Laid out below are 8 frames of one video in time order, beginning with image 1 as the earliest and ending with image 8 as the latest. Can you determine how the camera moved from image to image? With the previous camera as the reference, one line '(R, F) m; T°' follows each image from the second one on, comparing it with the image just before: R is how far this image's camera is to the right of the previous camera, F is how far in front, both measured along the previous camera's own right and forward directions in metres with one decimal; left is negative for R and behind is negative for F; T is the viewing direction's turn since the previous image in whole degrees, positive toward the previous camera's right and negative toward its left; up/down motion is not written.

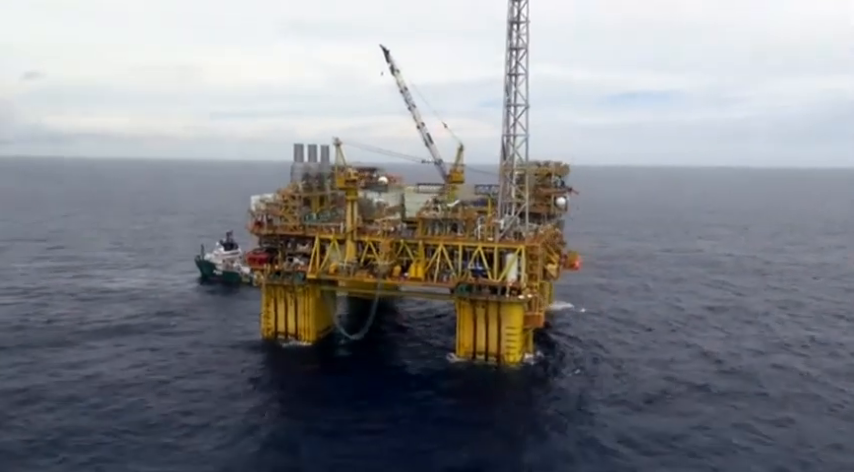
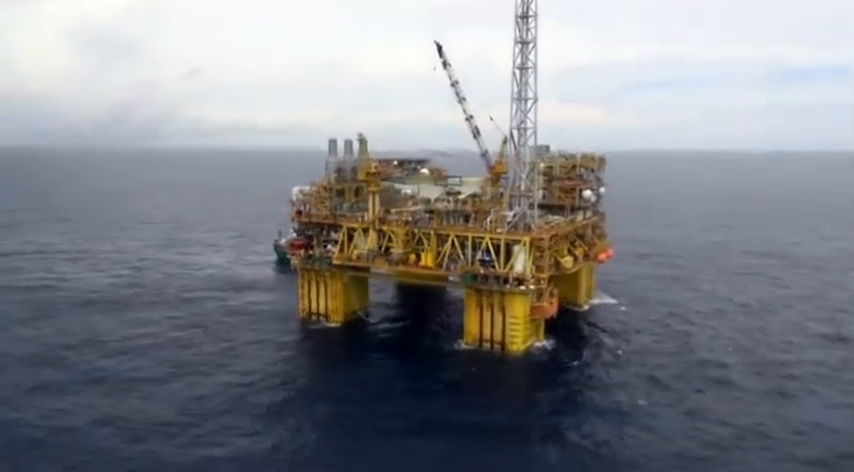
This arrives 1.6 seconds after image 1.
(+8.4, -1.4) m; -11°
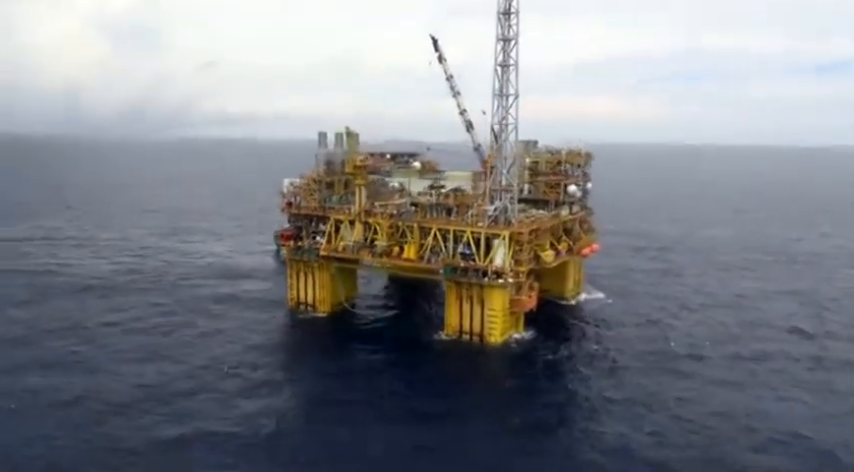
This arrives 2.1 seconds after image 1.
(+2.6, -0.9) m; -2°
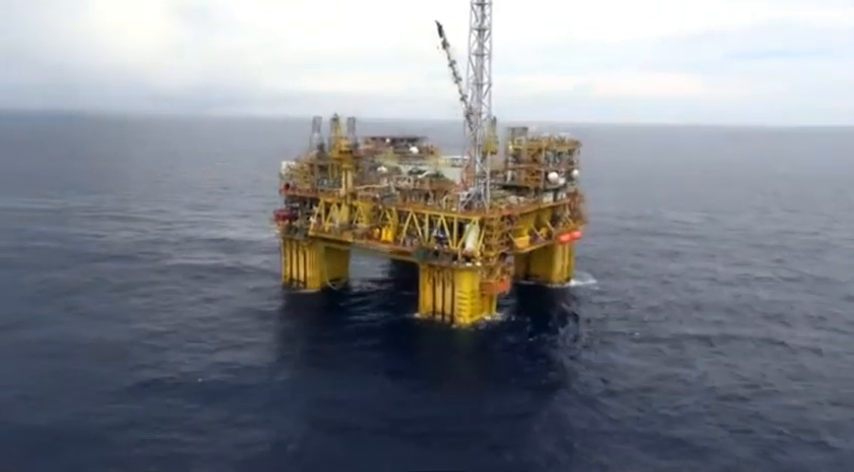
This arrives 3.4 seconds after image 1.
(+6.1, -1.7) m; -5°
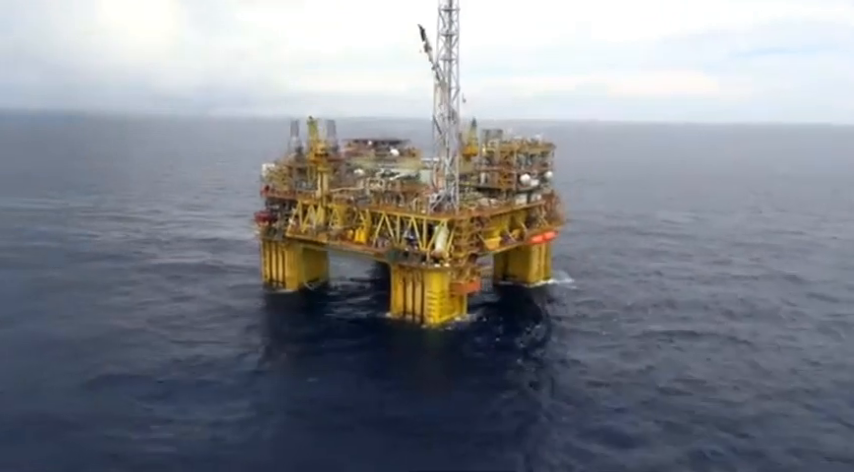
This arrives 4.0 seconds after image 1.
(+3.1, -0.8) m; -2°
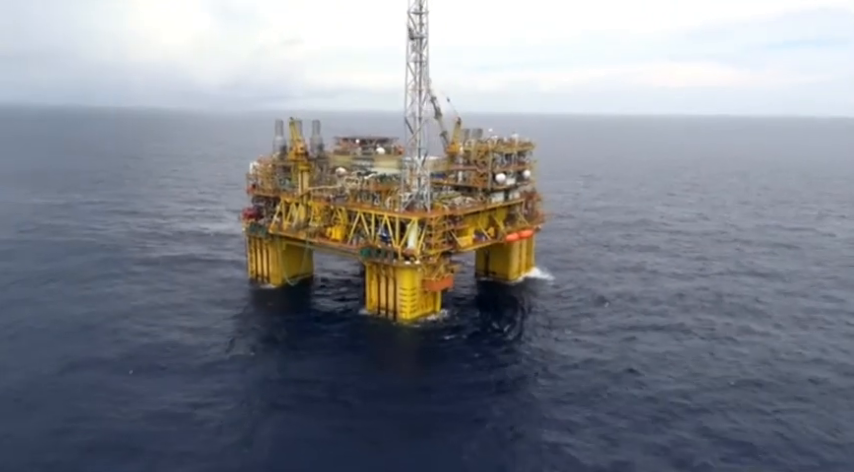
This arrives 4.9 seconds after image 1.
(+3.7, -1.1) m; -2°
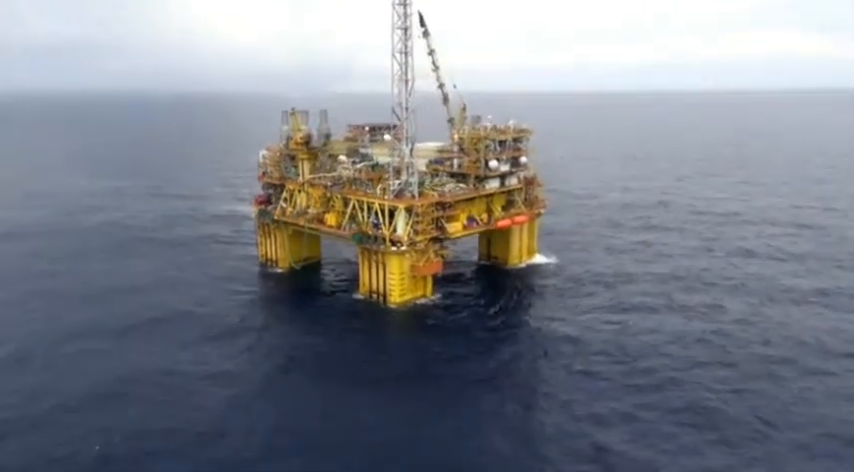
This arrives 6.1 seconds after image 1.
(+5.8, -1.2) m; -6°
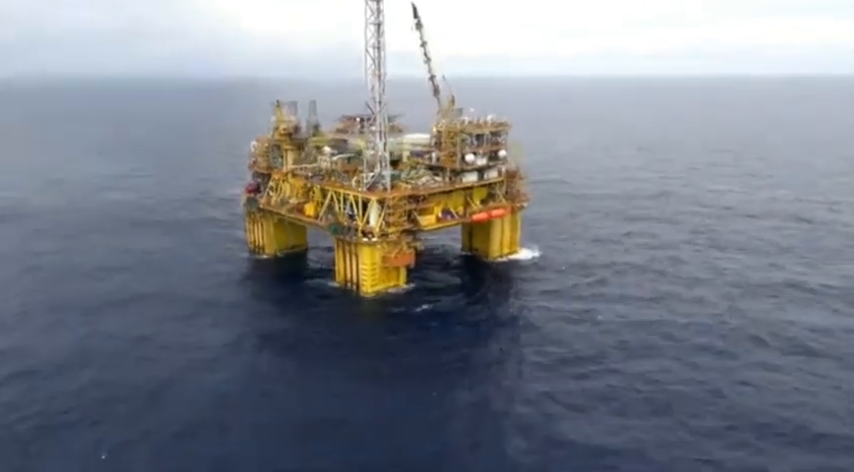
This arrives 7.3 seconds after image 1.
(+5.0, -1.0) m; -3°
